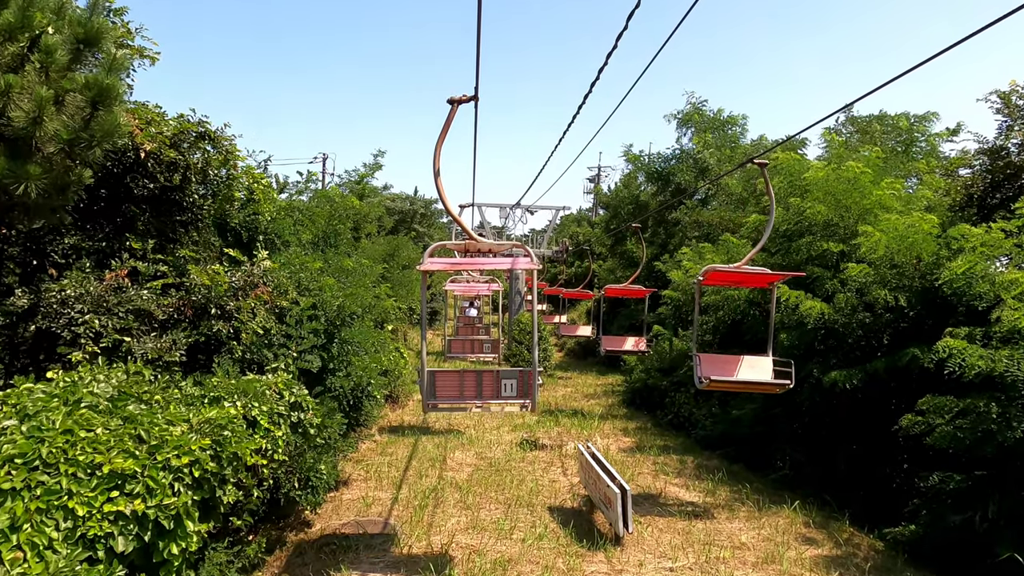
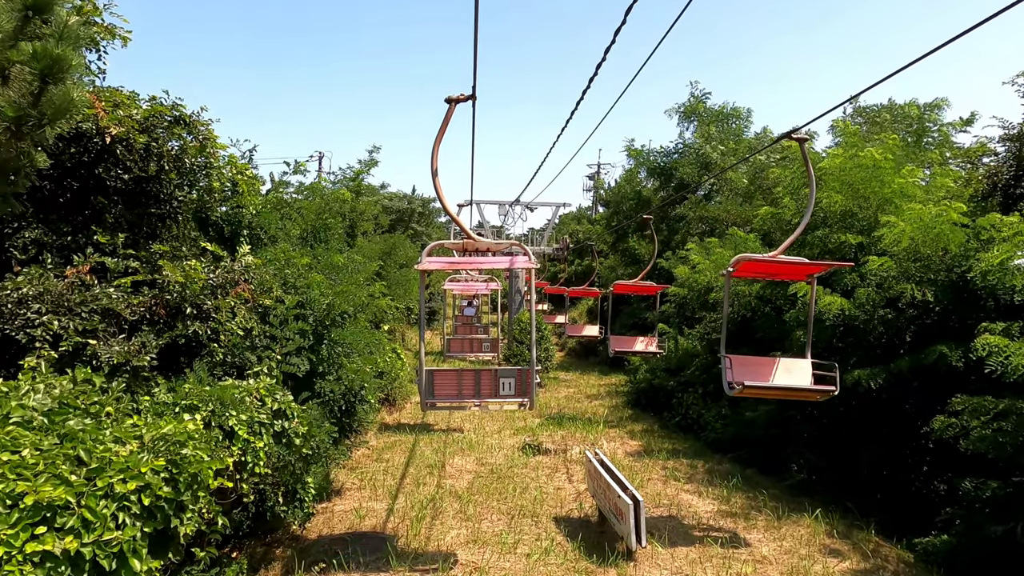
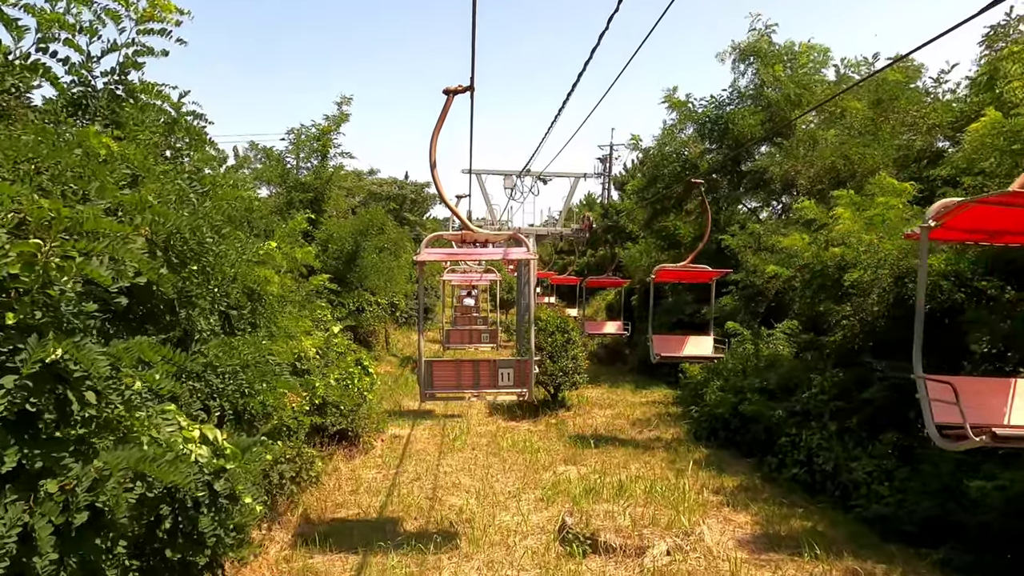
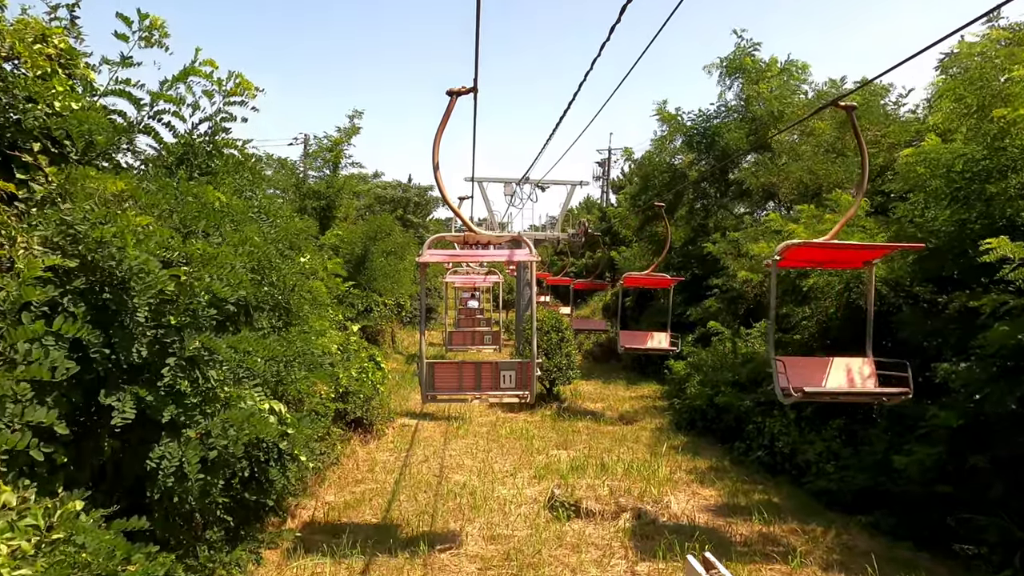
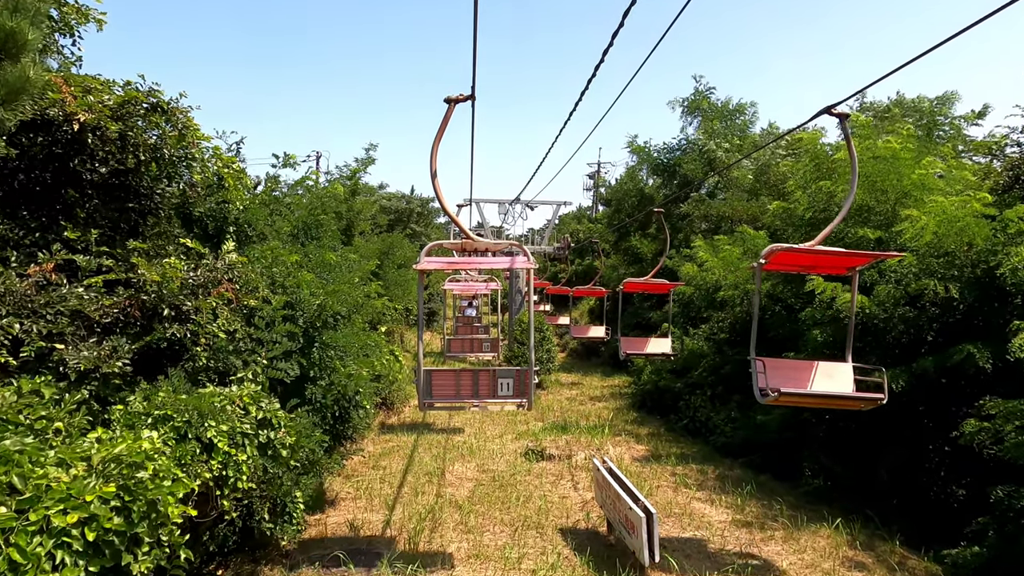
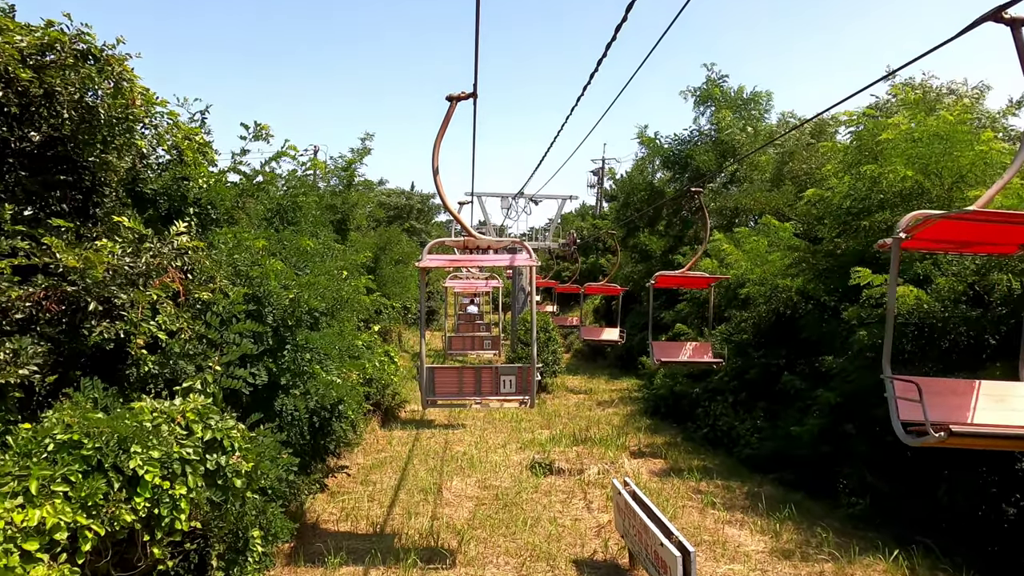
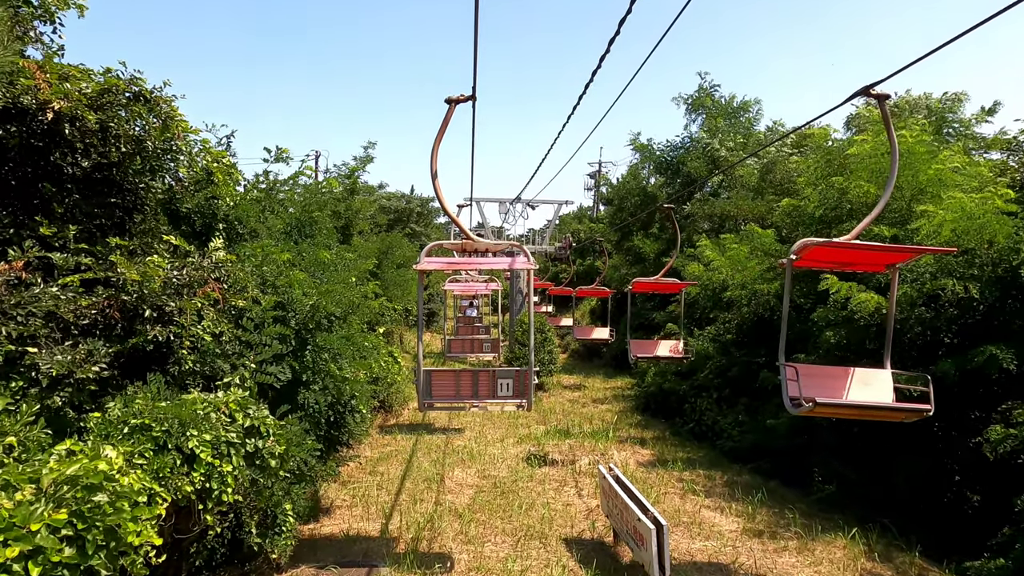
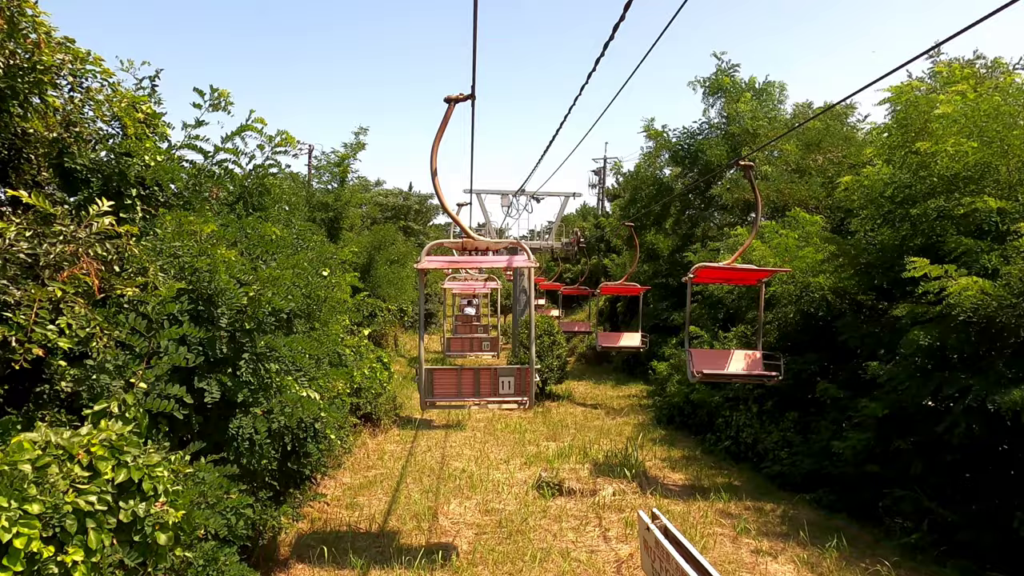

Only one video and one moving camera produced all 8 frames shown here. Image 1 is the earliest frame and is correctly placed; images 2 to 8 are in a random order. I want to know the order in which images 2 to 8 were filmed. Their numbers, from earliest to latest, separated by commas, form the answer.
2, 5, 7, 6, 8, 4, 3
